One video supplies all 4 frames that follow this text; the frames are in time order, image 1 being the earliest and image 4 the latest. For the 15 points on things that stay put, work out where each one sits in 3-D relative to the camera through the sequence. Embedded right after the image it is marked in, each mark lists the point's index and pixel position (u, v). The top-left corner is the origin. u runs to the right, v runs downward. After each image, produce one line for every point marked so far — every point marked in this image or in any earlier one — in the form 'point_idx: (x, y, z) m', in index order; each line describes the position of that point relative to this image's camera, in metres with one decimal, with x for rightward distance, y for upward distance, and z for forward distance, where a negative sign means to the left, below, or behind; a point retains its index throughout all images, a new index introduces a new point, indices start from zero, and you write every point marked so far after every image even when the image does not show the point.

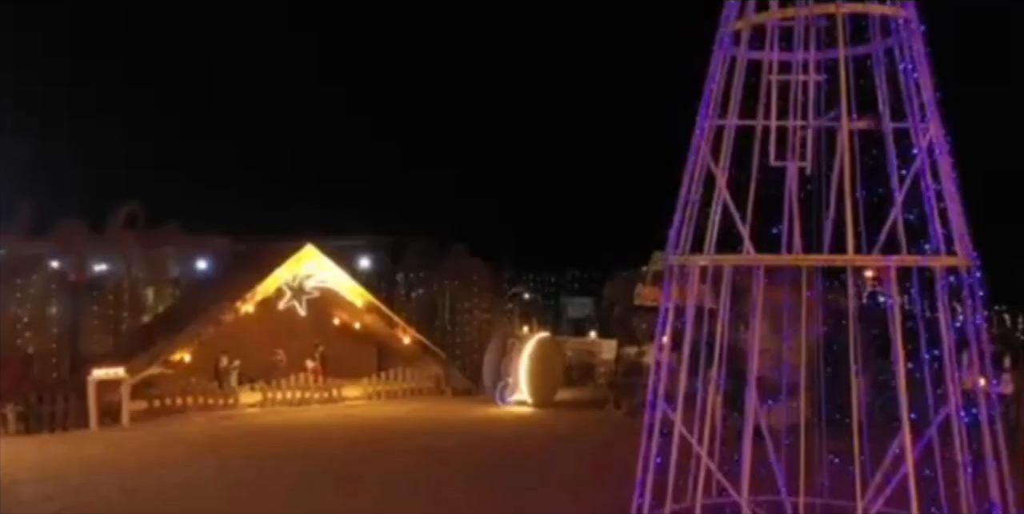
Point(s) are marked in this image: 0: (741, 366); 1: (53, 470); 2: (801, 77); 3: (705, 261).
0: (+5.3, -2.5, +19.8) m
1: (-8.7, -4.0, +16.5) m
2: (+3.6, +2.2, +10.9) m
3: (+2.4, -0.1, +11.0) m
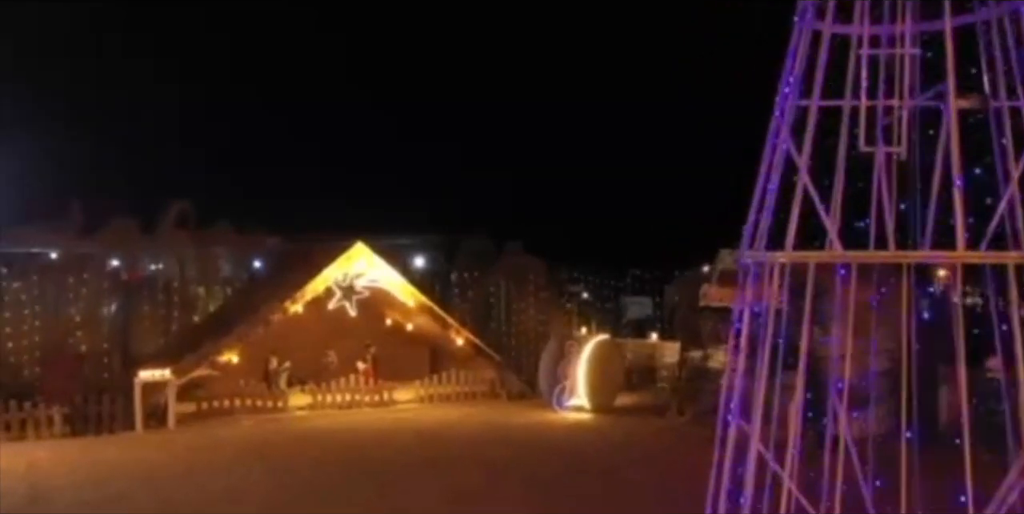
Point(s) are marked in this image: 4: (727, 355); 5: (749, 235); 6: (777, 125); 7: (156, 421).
0: (+6.5, -2.4, +18.5) m
1: (-7.6, -4.0, +16.0) m
2: (+4.2, +2.3, +9.6) m
3: (+3.0, 0.0, +9.8) m
4: (+2.5, -1.1, +10.1) m
5: (+2.8, +0.3, +10.2) m
6: (+3.0, +1.5, +9.9) m
7: (-8.0, -3.7, +19.5) m
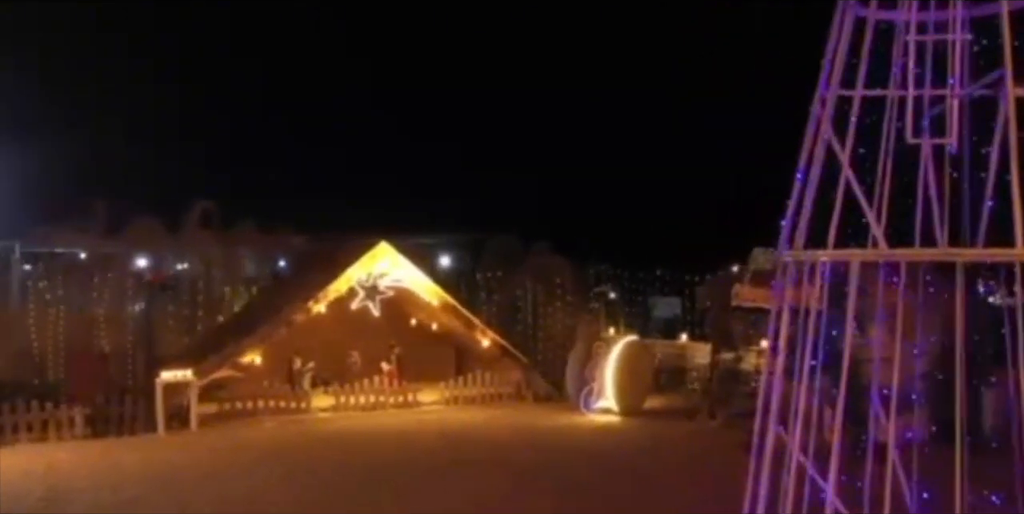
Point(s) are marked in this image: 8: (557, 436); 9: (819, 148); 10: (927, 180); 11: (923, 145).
0: (+7.1, -2.4, +17.8) m
1: (-7.2, -4.0, +15.8) m
2: (+4.5, +2.3, +9.0) m
3: (+3.3, 0.0, +9.2) m
4: (+2.8, -1.1, +9.6) m
5: (+3.1, +0.3, +9.6) m
6: (+3.3, +1.5, +9.4) m
7: (-7.4, -3.7, +19.2) m
8: (+1.0, -4.1, +20.0) m
9: (+3.3, +1.2, +9.4) m
10: (+4.3, +0.8, +9.1) m
11: (+4.3, +1.2, +9.0) m
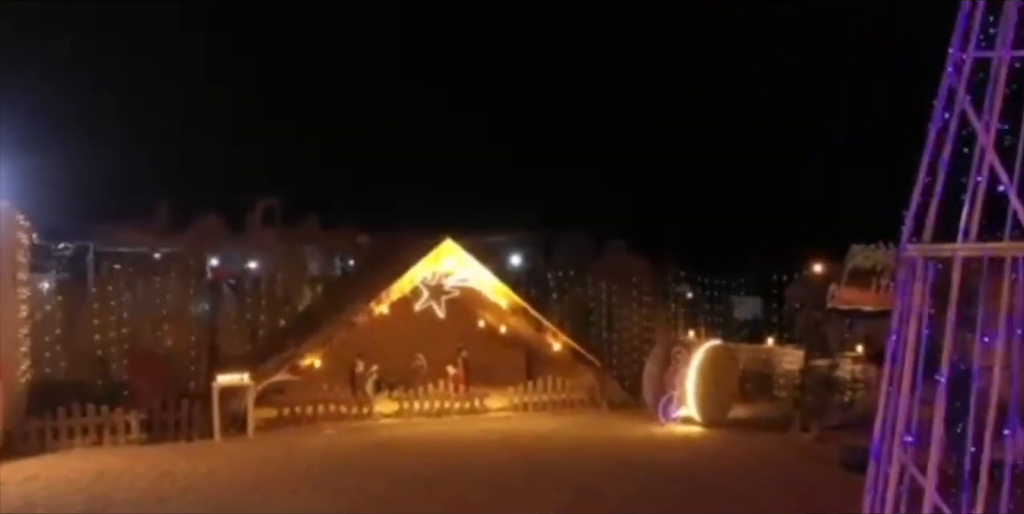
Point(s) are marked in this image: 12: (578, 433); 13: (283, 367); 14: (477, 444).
0: (+8.4, -2.3, +15.9) m
1: (-5.9, -3.9, +15.1) m
2: (+5.1, +2.3, +7.3) m
3: (+3.9, 0.0, +7.6) m
4: (+3.4, -1.1, +8.0) m
5: (+3.7, +0.3, +8.1) m
6: (+3.9, +1.6, +7.8) m
7: (-5.9, -3.6, +18.5) m
8: (+2.6, -4.1, +18.6) m
9: (+3.9, +1.2, +7.8) m
10: (+5.0, +0.9, +7.4) m
11: (+4.9, +1.2, +7.3) m
12: (+1.3, -4.0, +19.8) m
13: (-5.2, -2.5, +19.9) m
14: (-0.8, -4.0, +18.7) m
